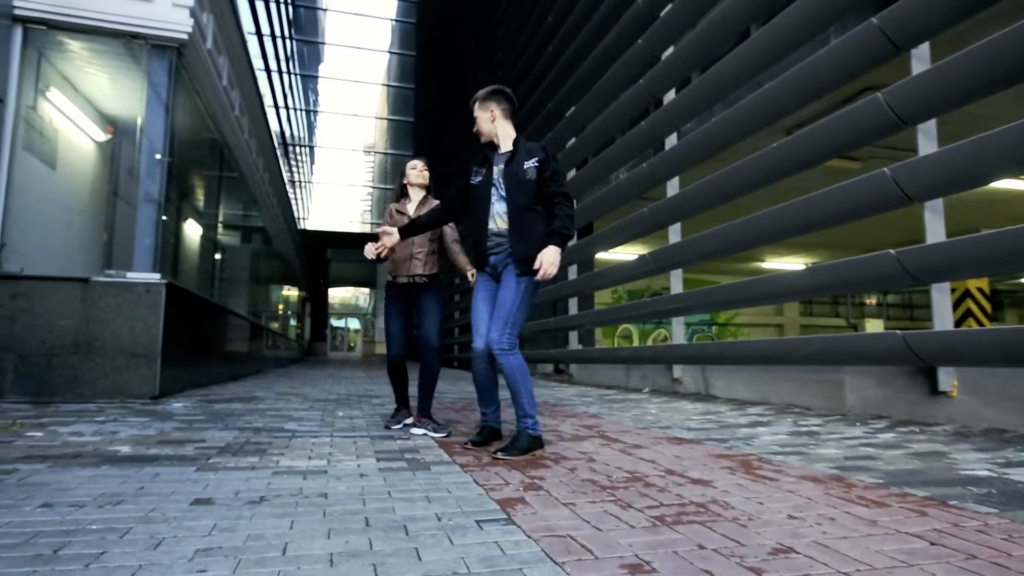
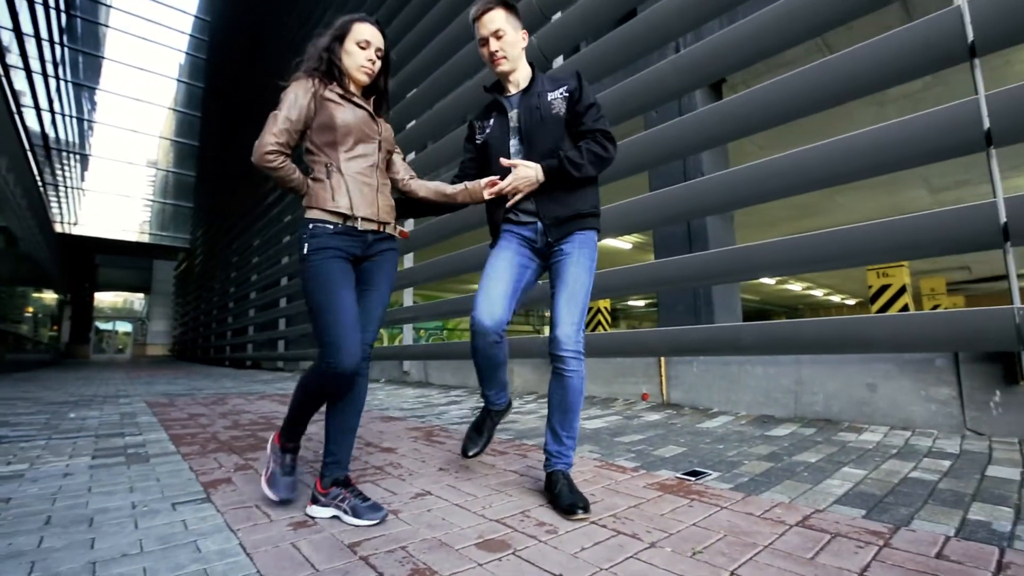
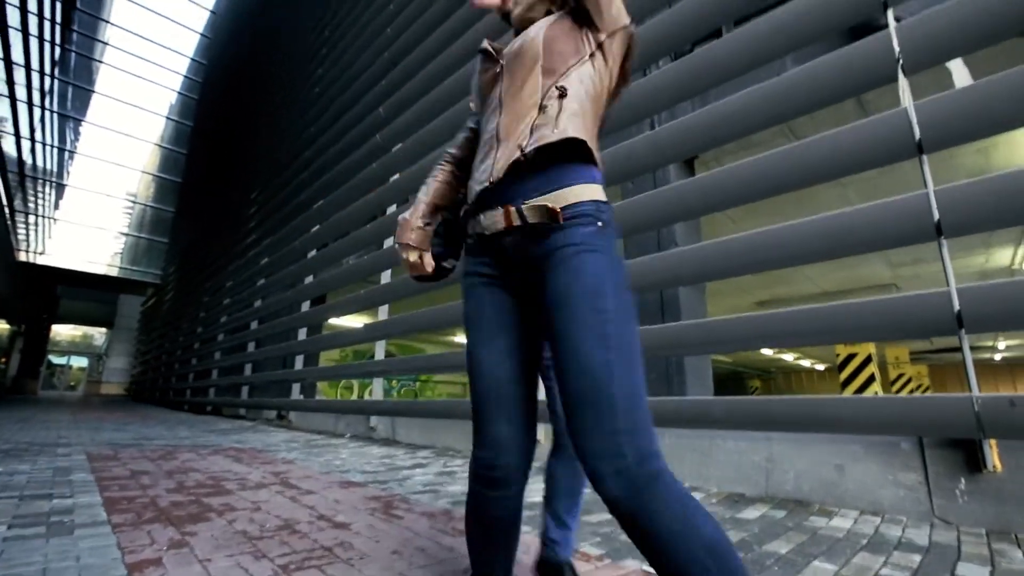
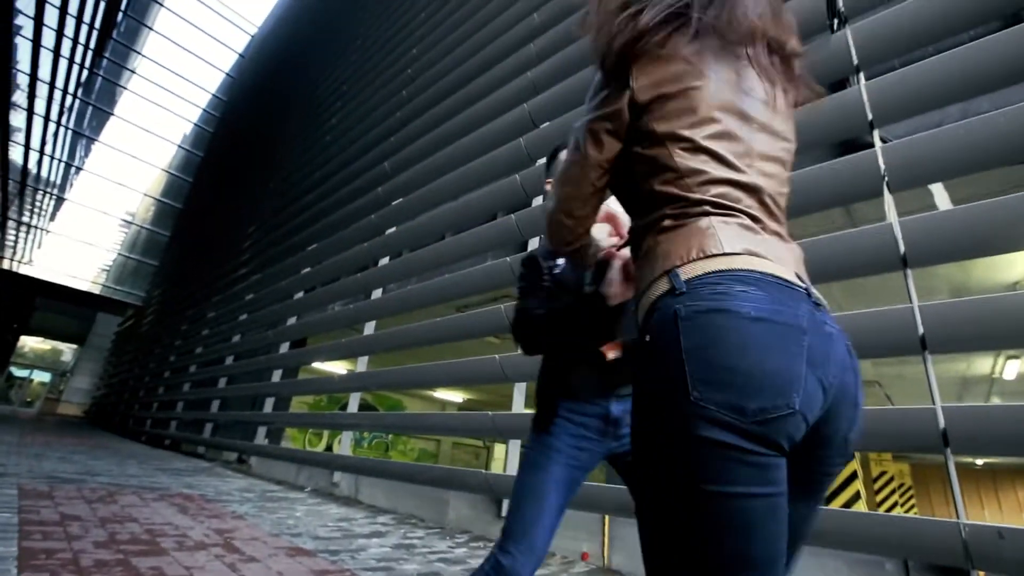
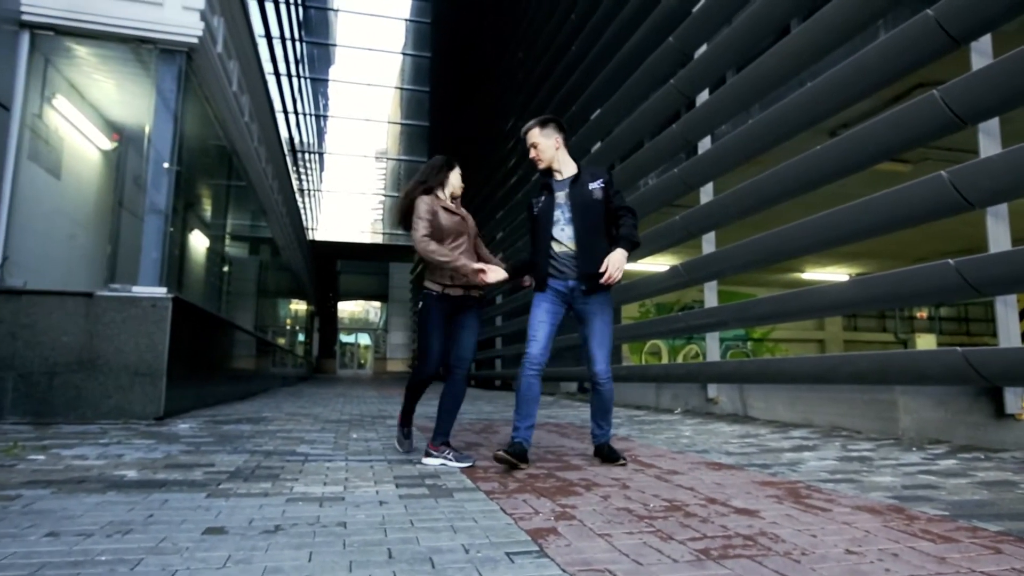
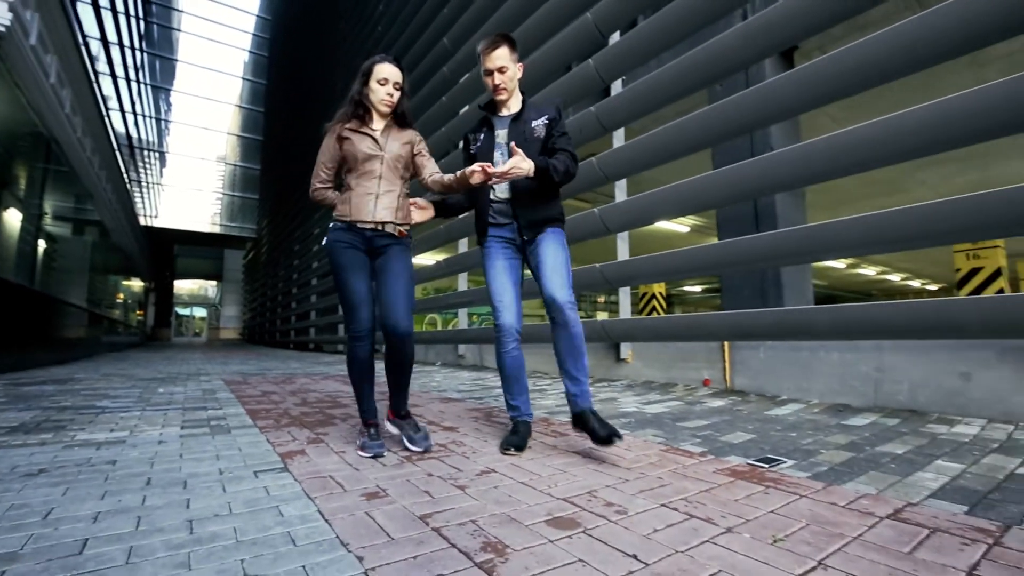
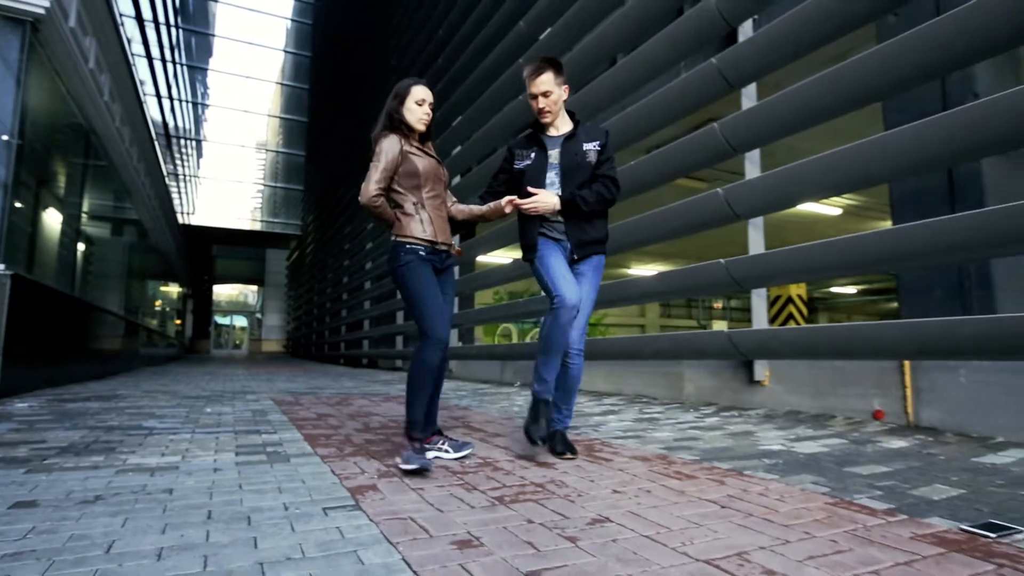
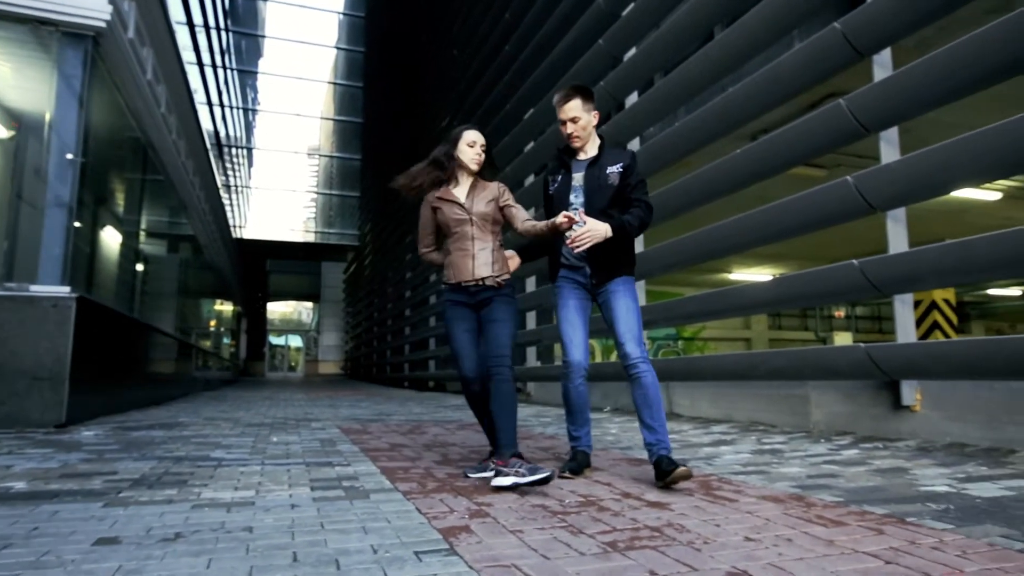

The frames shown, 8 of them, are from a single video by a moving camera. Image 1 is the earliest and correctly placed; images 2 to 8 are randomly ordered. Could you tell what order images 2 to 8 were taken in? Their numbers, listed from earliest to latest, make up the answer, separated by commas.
5, 8, 7, 6, 2, 3, 4
